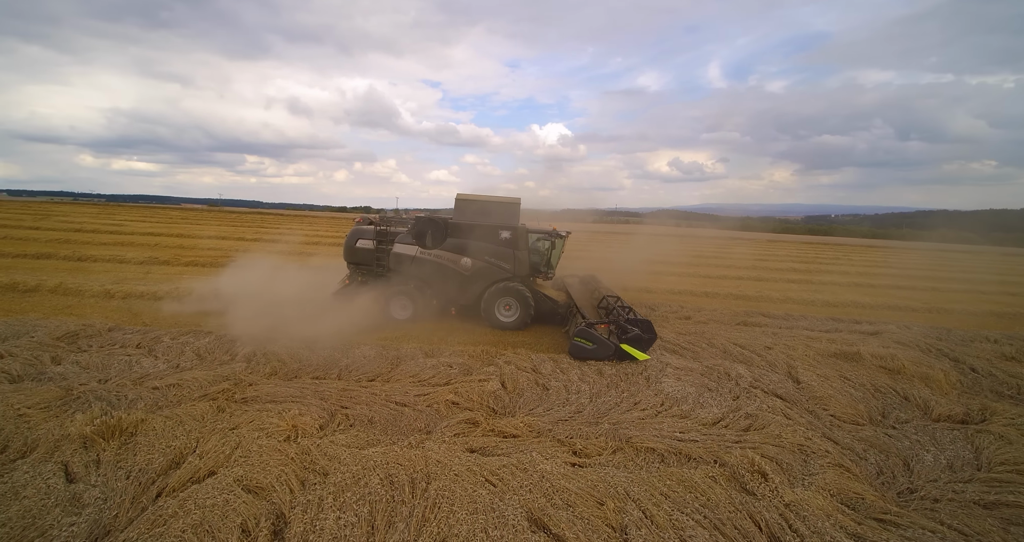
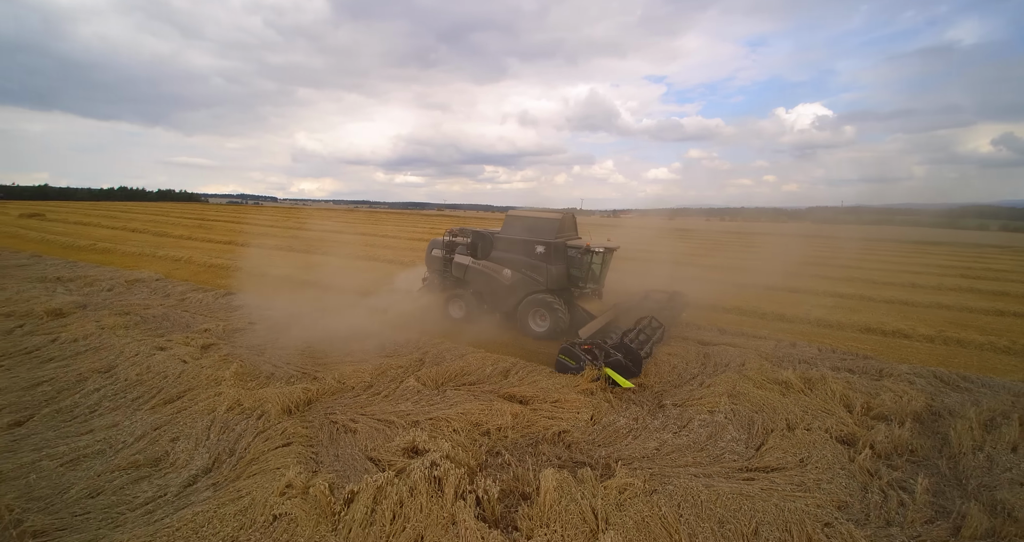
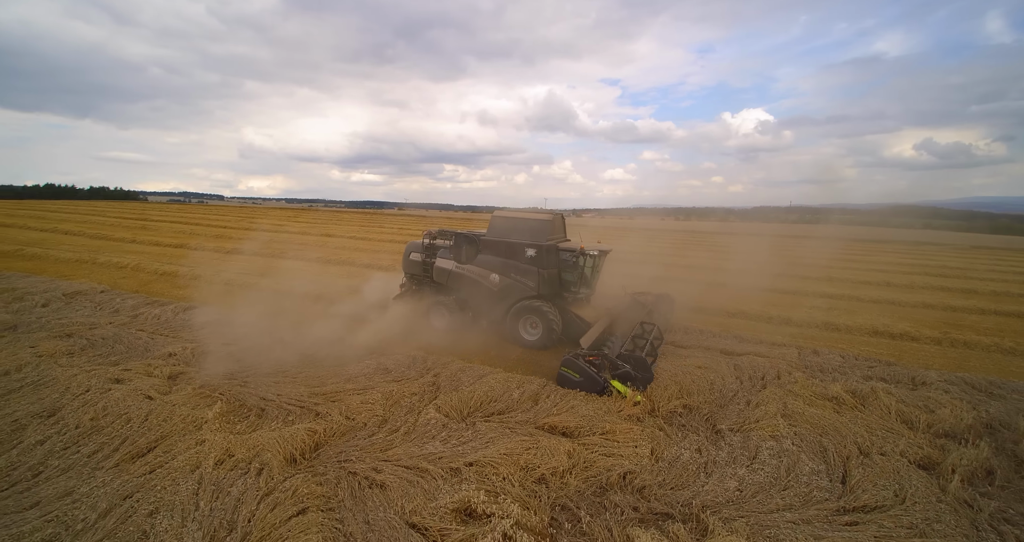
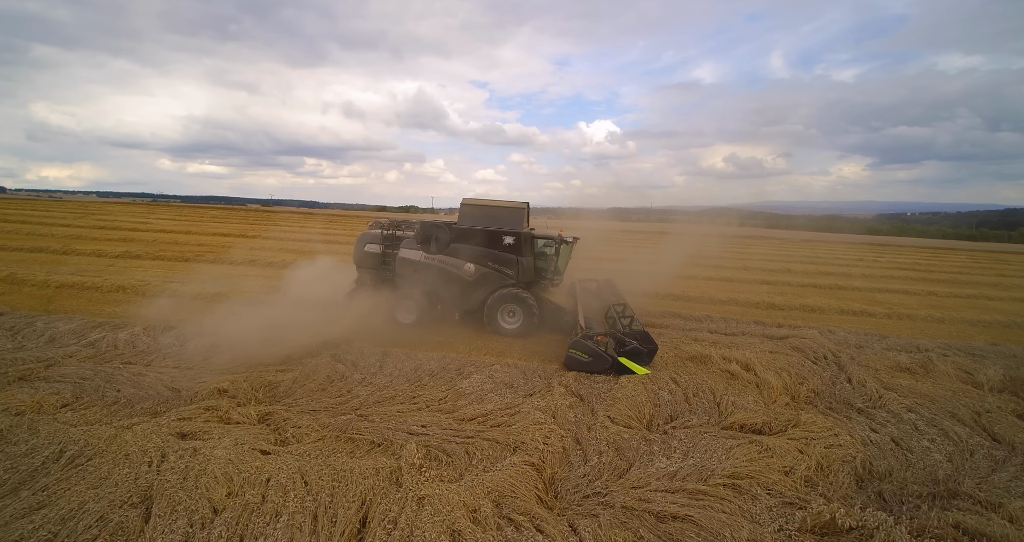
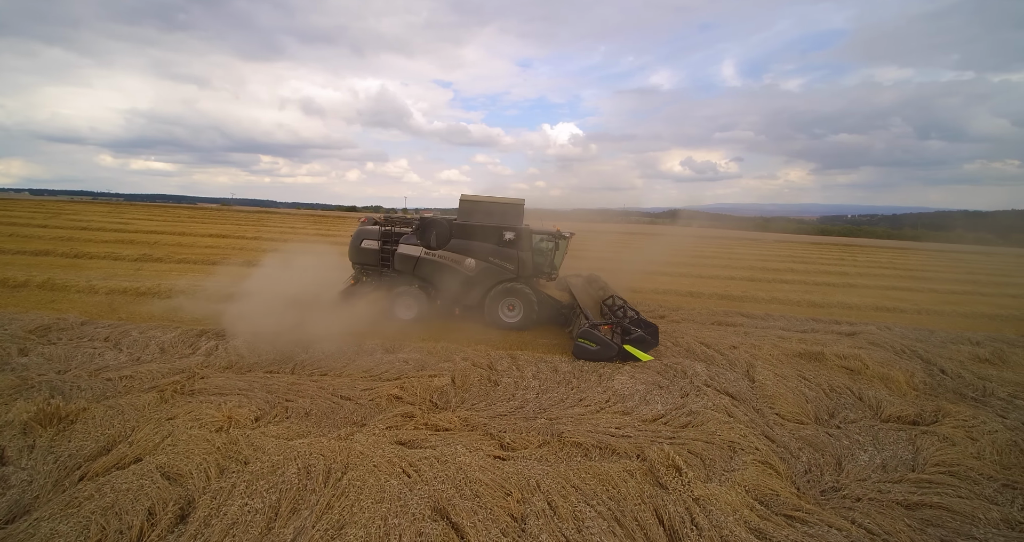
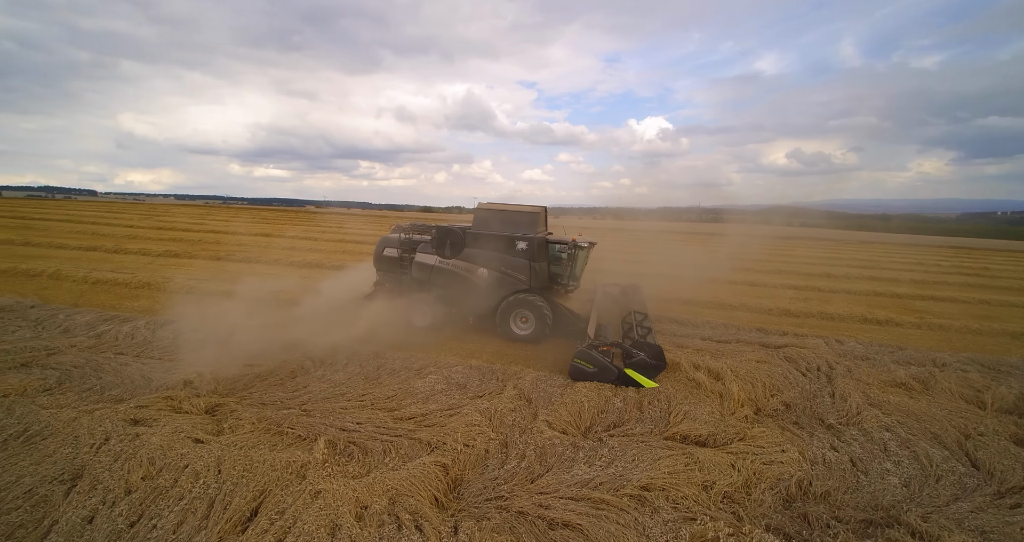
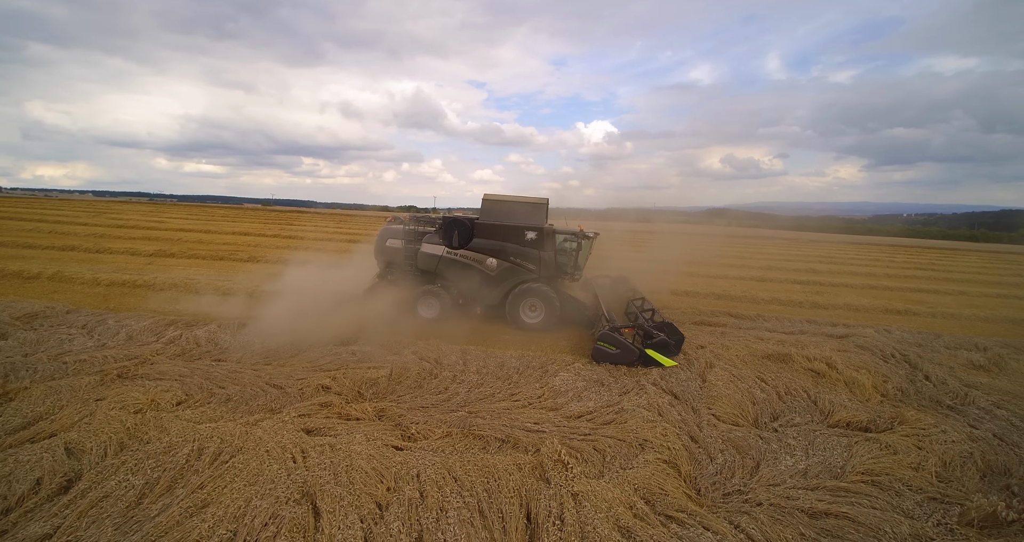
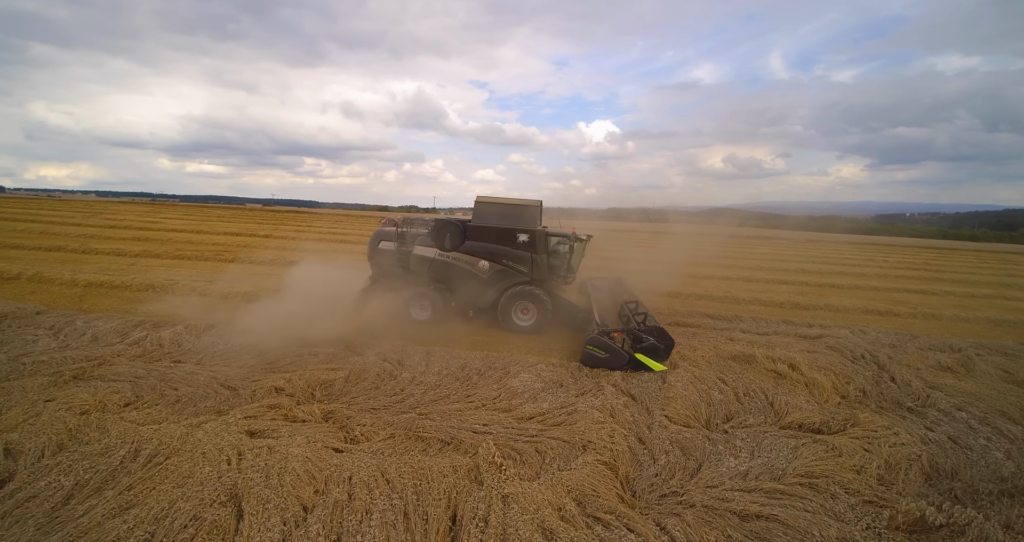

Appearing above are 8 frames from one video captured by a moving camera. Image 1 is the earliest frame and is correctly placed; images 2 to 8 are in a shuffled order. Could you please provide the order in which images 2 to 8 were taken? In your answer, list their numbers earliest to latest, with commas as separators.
5, 7, 8, 4, 6, 3, 2
